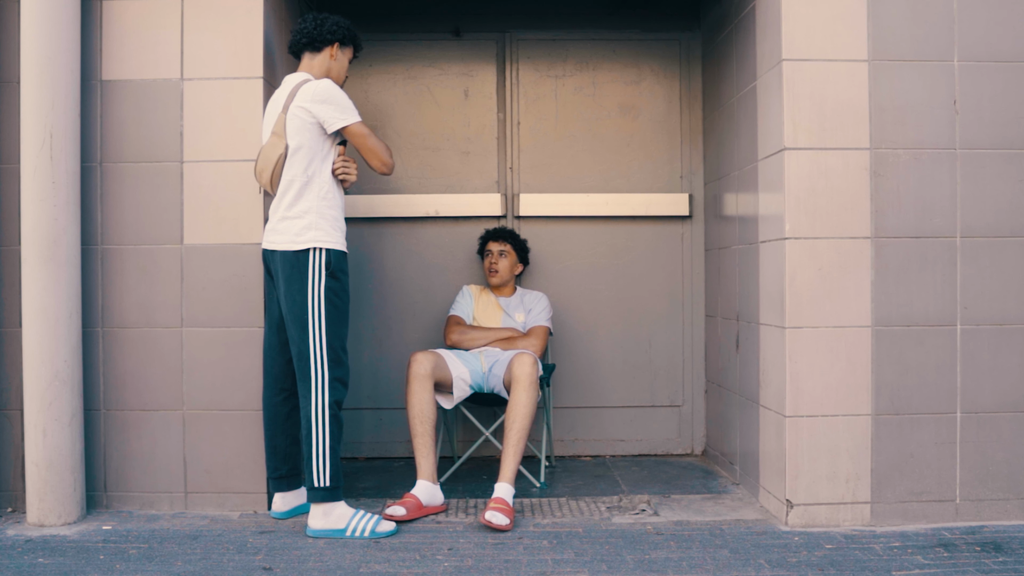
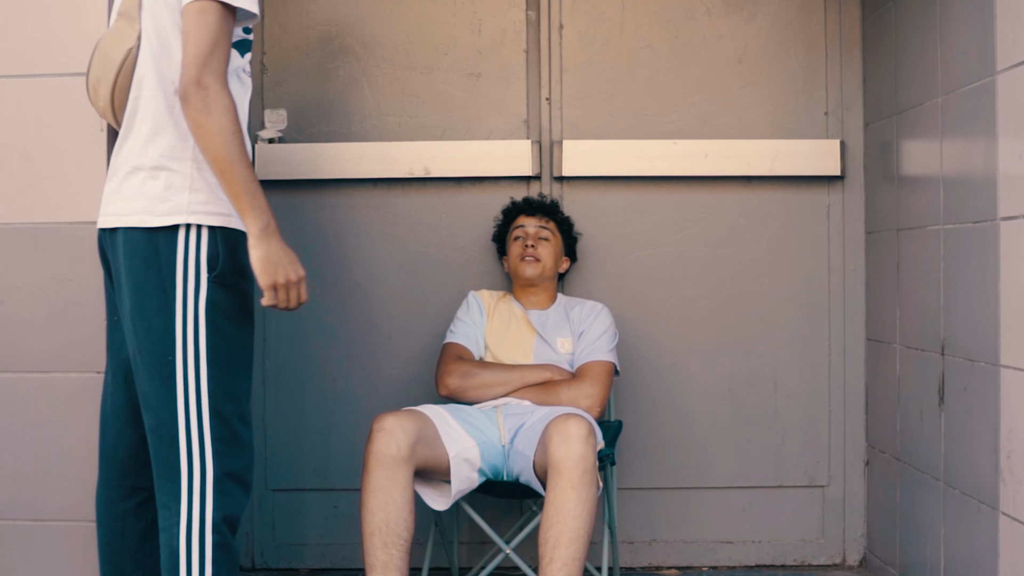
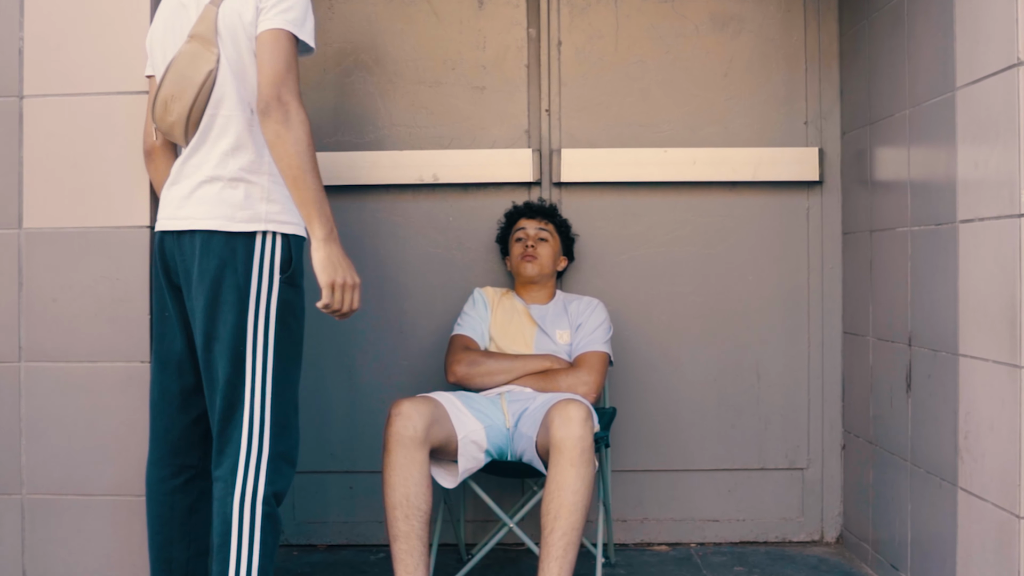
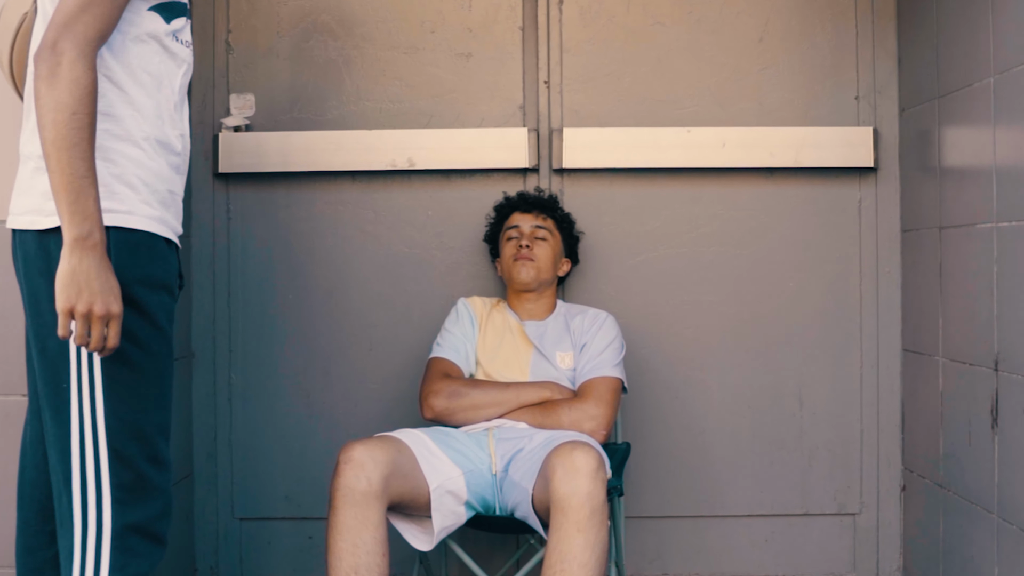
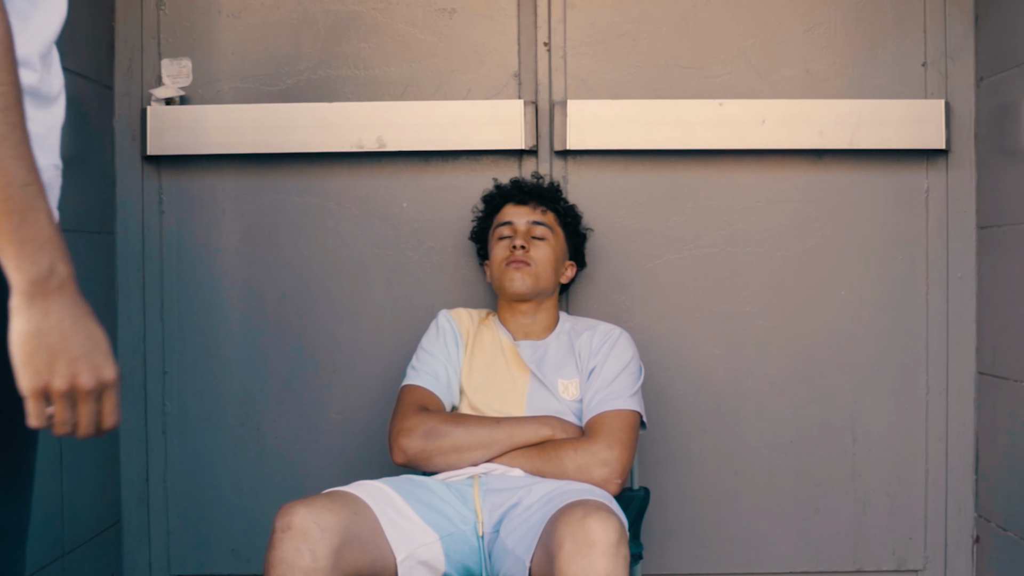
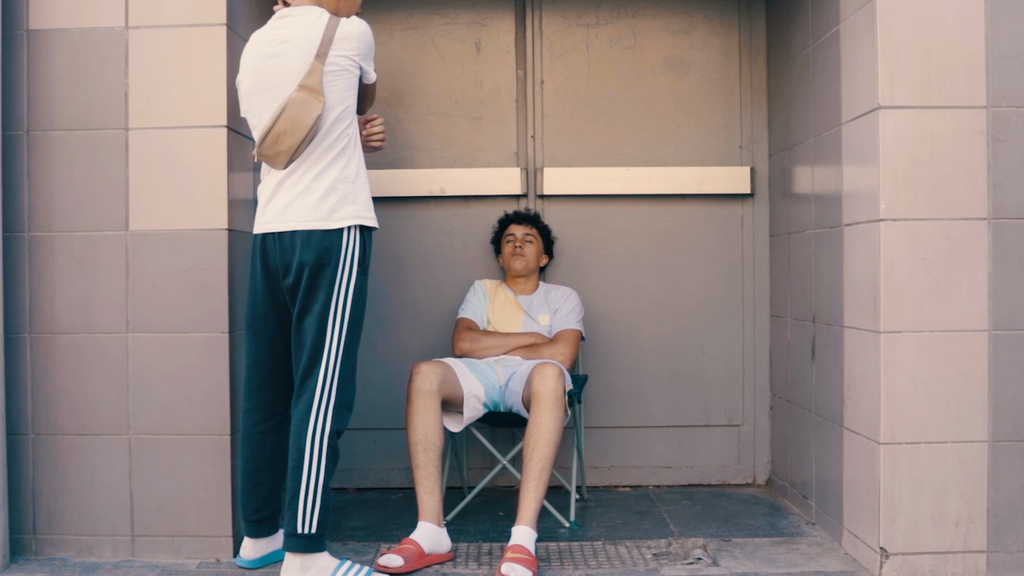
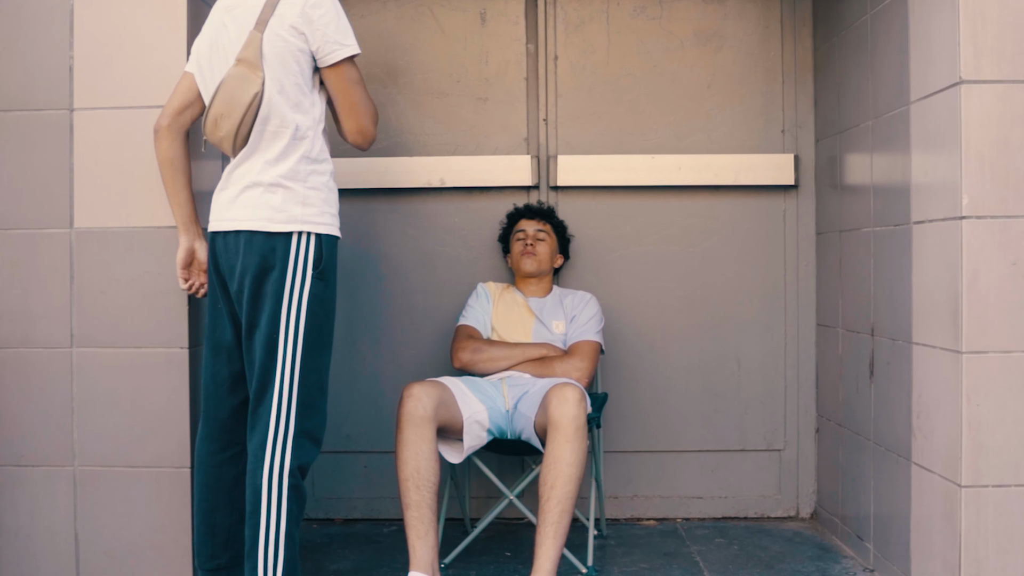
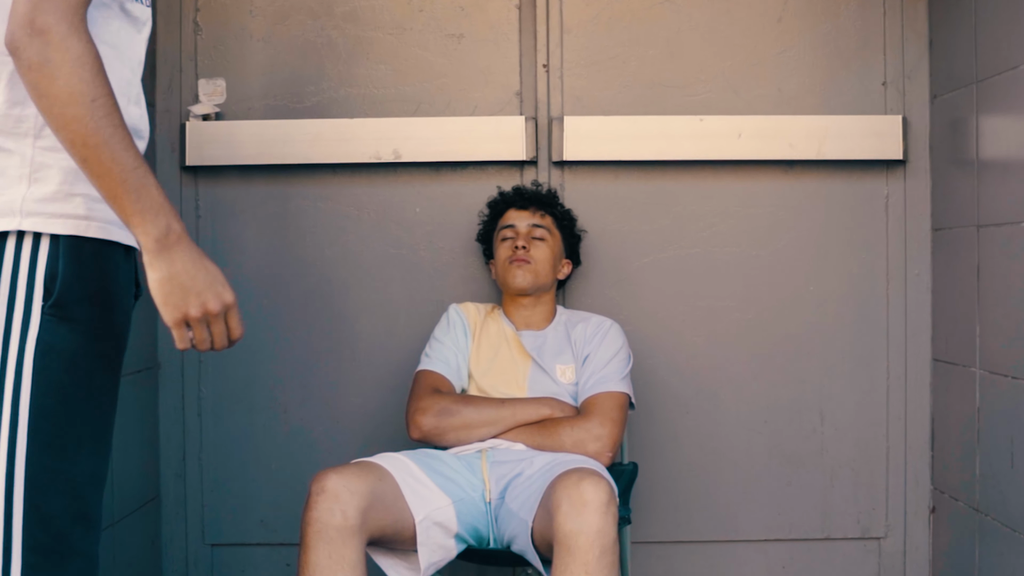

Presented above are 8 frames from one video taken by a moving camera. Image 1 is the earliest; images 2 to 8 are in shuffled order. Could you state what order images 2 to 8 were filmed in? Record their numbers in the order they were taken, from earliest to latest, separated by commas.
6, 7, 3, 2, 4, 8, 5
